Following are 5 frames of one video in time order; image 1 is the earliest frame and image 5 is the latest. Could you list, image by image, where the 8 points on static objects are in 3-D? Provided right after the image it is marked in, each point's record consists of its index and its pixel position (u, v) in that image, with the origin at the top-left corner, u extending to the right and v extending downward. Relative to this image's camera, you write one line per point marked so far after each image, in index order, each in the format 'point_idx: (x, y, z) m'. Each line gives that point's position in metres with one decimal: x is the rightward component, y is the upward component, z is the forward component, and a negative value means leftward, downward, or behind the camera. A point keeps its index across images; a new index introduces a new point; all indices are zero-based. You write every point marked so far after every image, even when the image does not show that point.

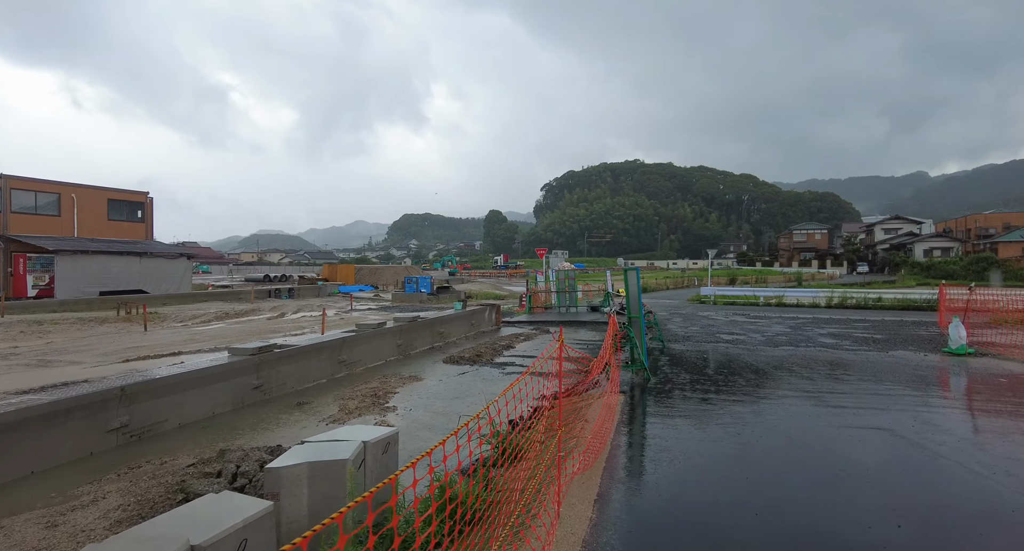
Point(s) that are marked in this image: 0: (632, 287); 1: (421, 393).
0: (+1.5, -0.1, +6.6) m
1: (-1.1, -1.4, +6.4) m
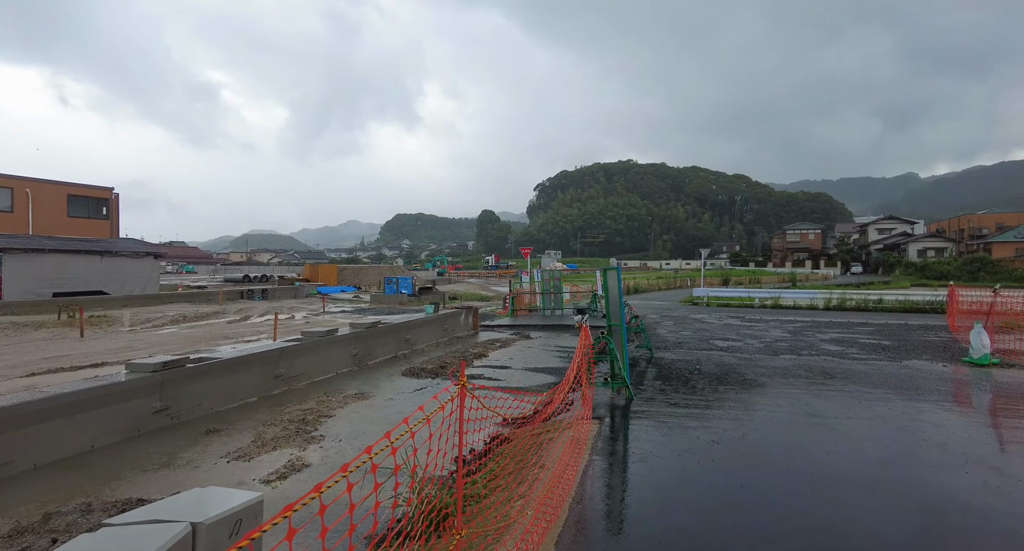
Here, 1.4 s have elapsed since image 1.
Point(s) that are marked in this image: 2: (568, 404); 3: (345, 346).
0: (+1.1, -0.2, +5.7) m
1: (-1.5, -1.4, +5.4) m
2: (+0.6, -1.3, +5.4) m
3: (-2.5, -1.1, +7.9) m
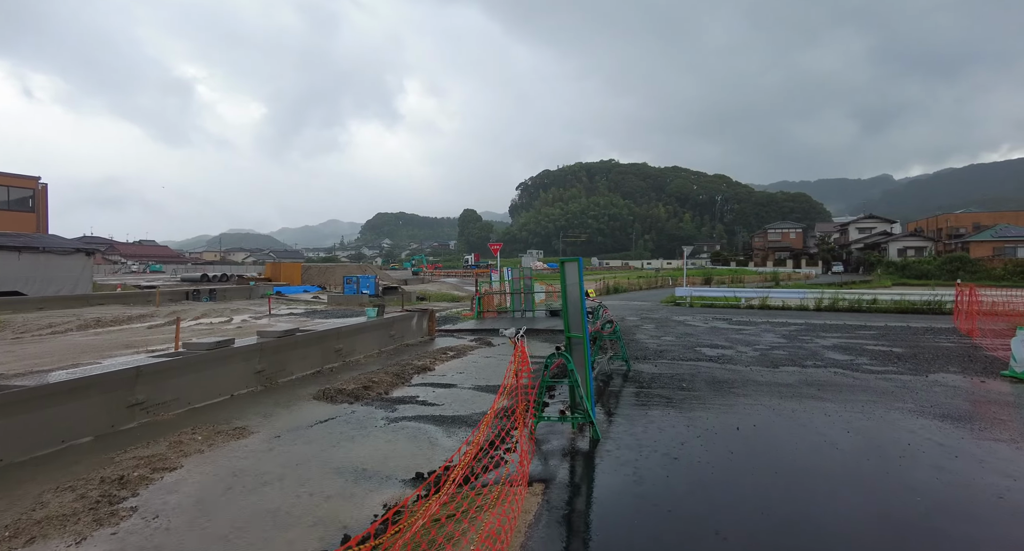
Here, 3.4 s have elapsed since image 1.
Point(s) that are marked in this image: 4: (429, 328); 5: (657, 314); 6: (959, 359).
0: (+0.5, -0.1, +4.2) m
1: (-2.1, -1.4, +3.8) m
2: (0.0, -1.3, +3.9) m
3: (-3.1, -1.0, +6.3) m
4: (-1.7, -1.1, +11.0) m
5: (+4.2, -1.1, +15.4) m
6: (+6.4, -1.2, +7.6) m
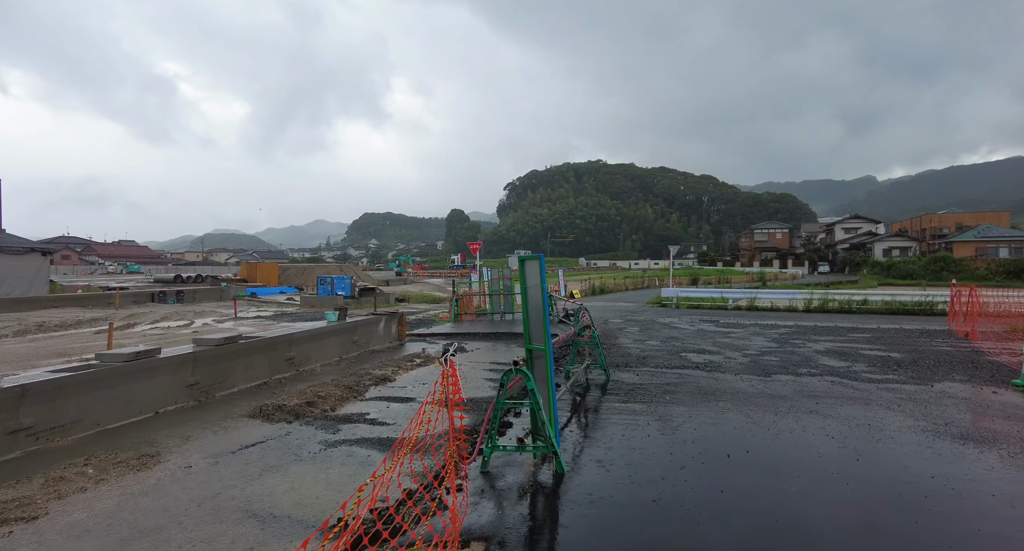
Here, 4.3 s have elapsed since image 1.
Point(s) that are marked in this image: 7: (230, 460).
0: (+0.2, -0.1, +3.5) m
1: (-2.4, -1.4, +3.1) m
2: (-0.4, -1.3, +3.2) m
3: (-3.5, -1.0, +5.6) m
4: (-2.2, -1.1, +10.3) m
5: (+3.6, -1.1, +14.8) m
6: (+6.0, -1.2, +7.1) m
7: (-2.2, -1.4, +4.2) m
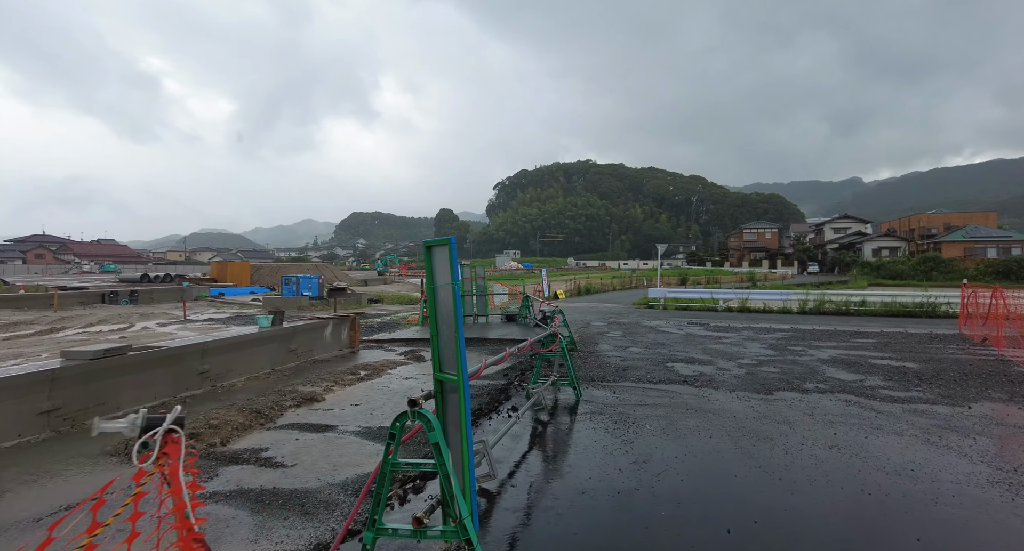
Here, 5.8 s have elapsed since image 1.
0: (-0.3, -0.1, +2.4) m
1: (-2.9, -1.4, +1.9) m
2: (-0.8, -1.2, +2.1) m
3: (-4.0, -1.0, +4.3) m
4: (-2.8, -1.1, +9.1) m
5: (+3.0, -1.1, +13.8) m
6: (+5.5, -1.2, +6.0) m
7: (-2.7, -1.4, +3.0) m
